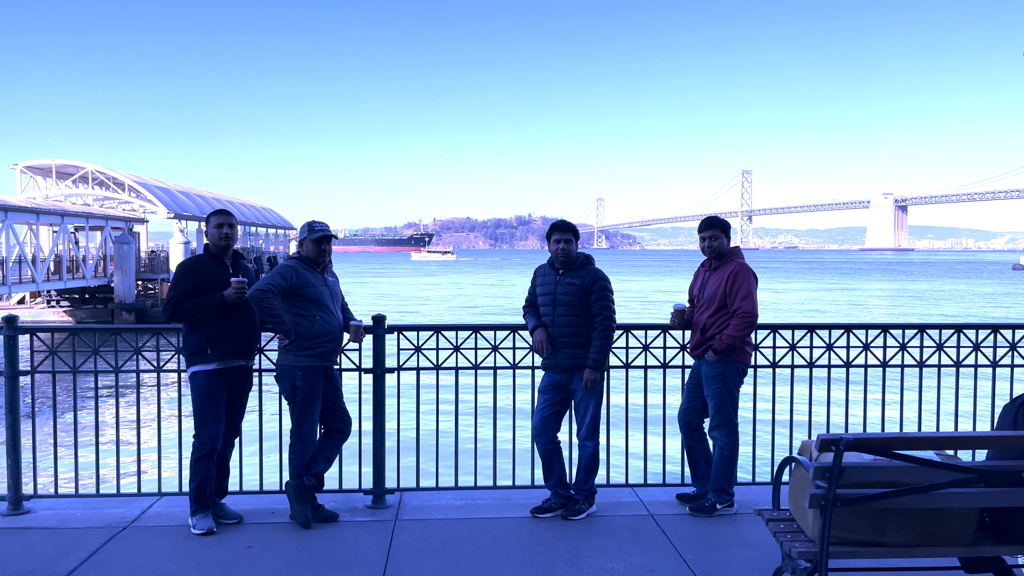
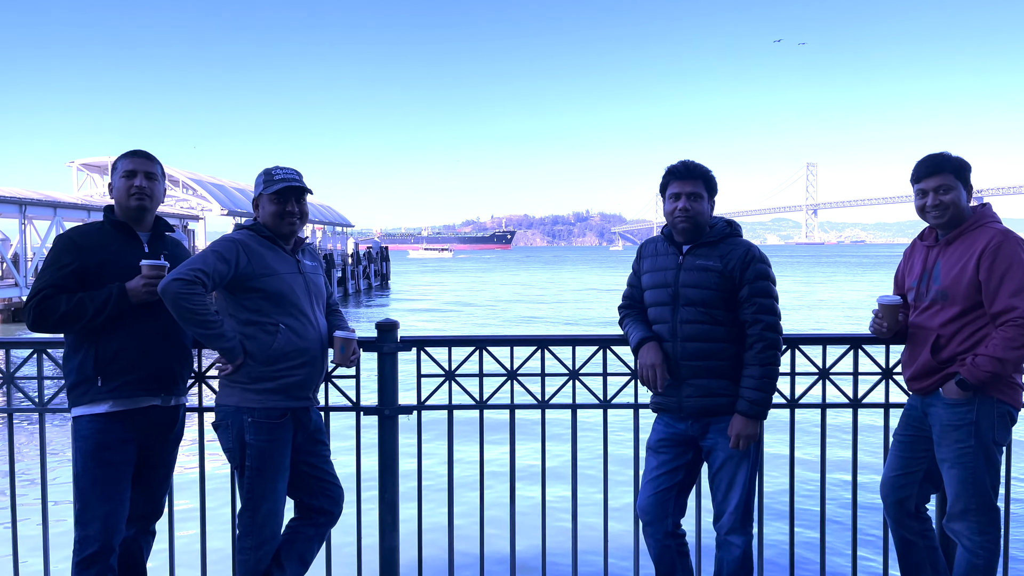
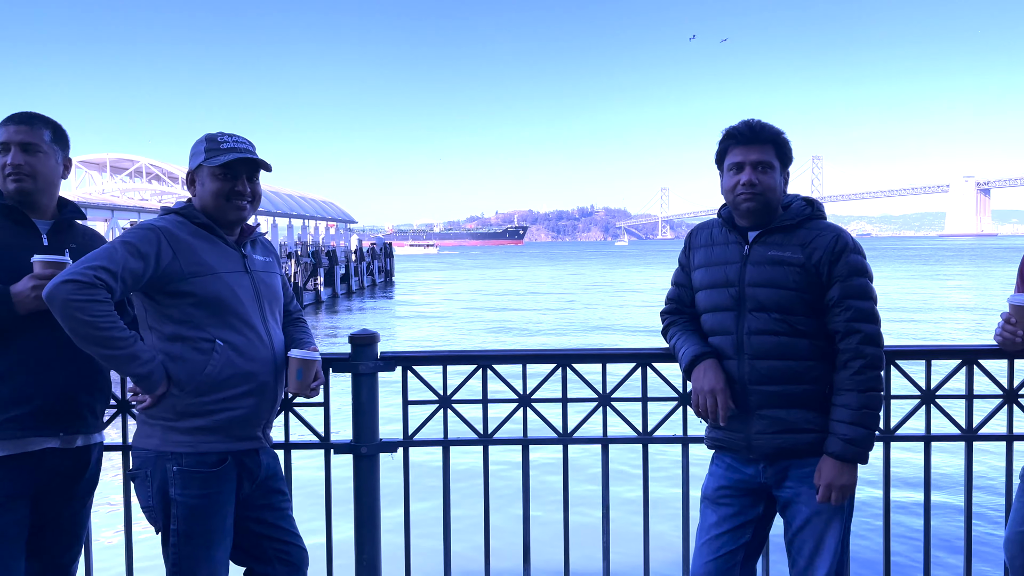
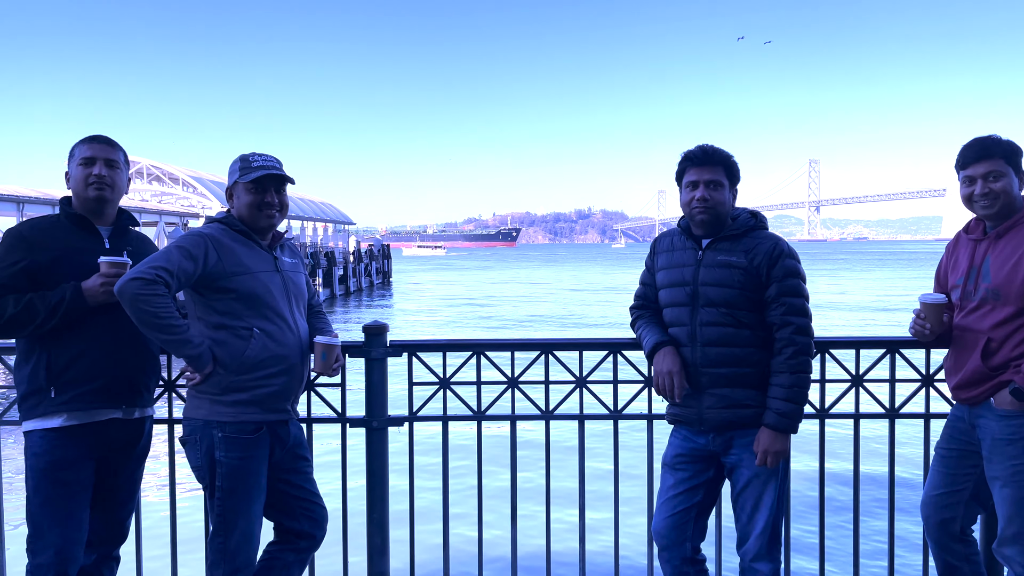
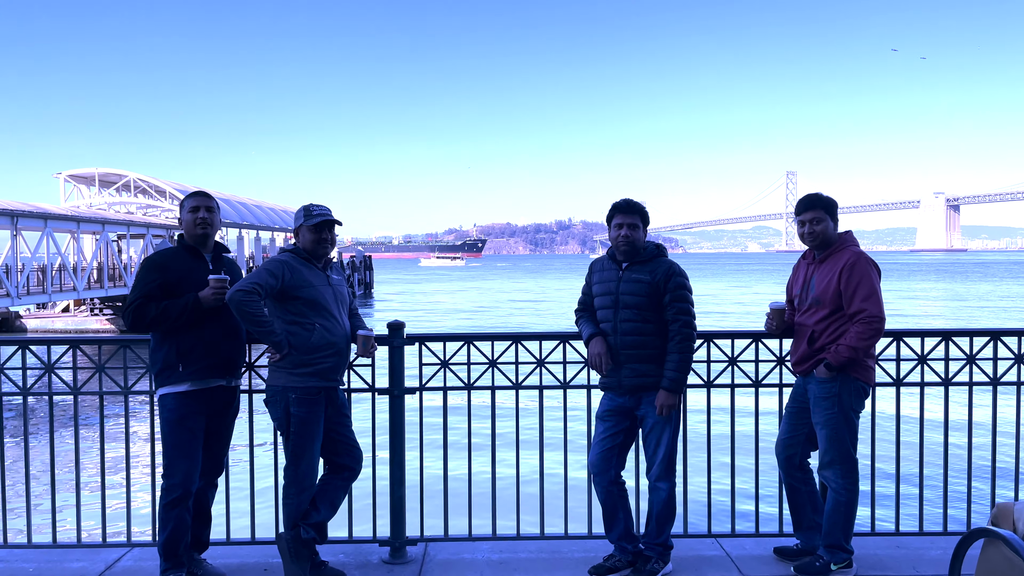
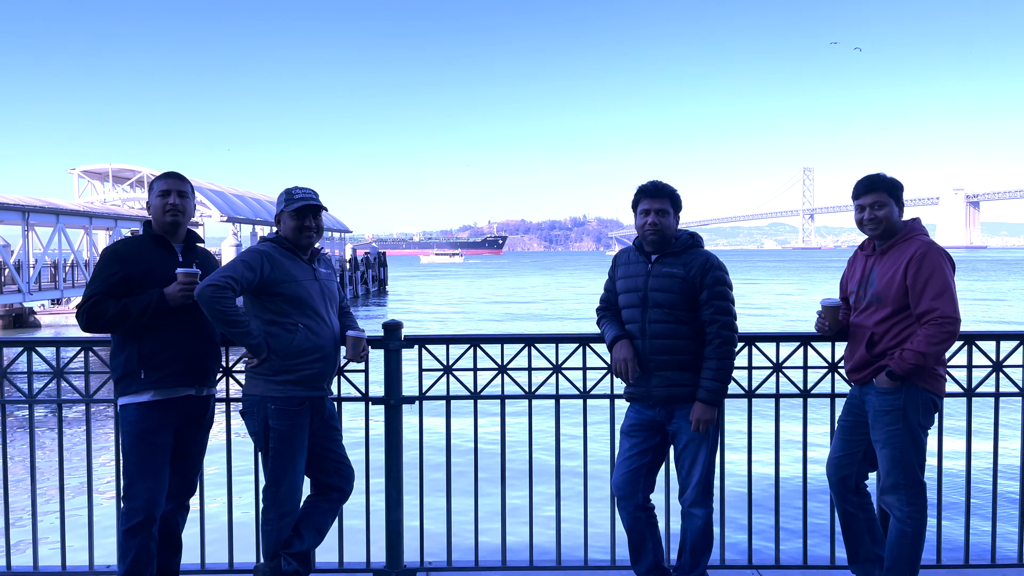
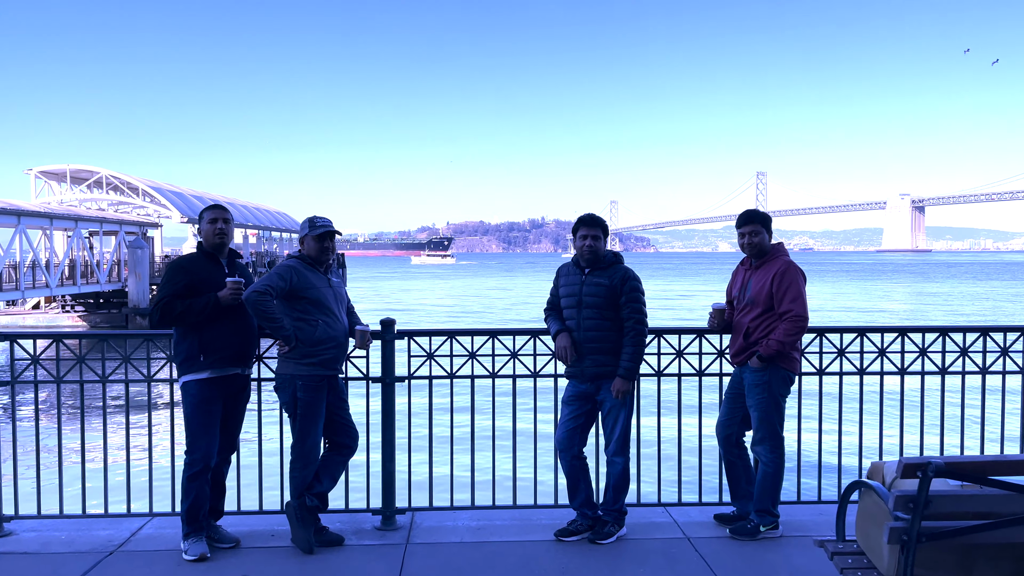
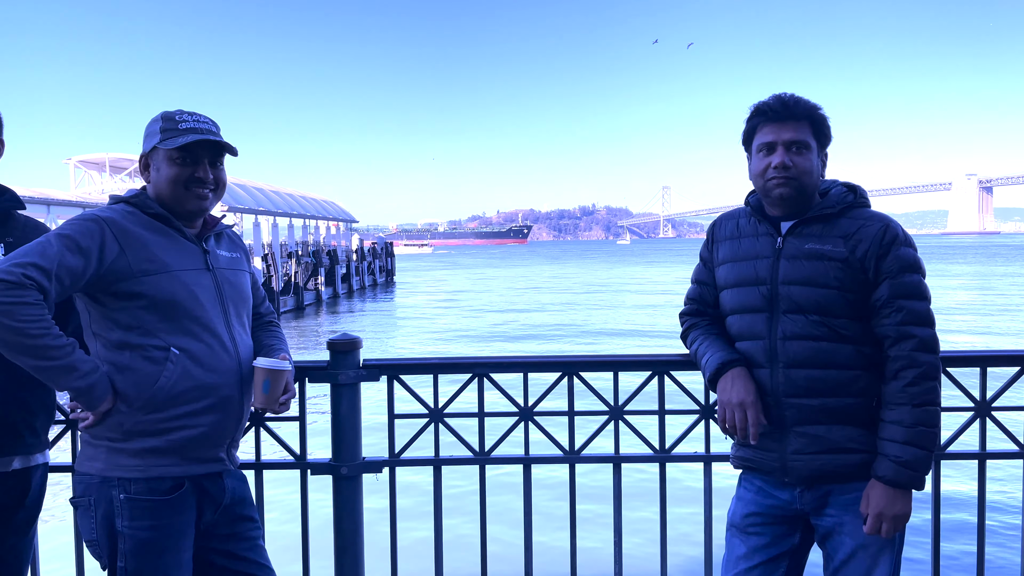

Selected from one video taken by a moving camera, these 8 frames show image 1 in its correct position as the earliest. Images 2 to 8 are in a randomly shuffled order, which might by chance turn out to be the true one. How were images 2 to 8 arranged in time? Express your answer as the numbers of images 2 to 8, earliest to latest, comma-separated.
7, 5, 6, 2, 4, 3, 8
